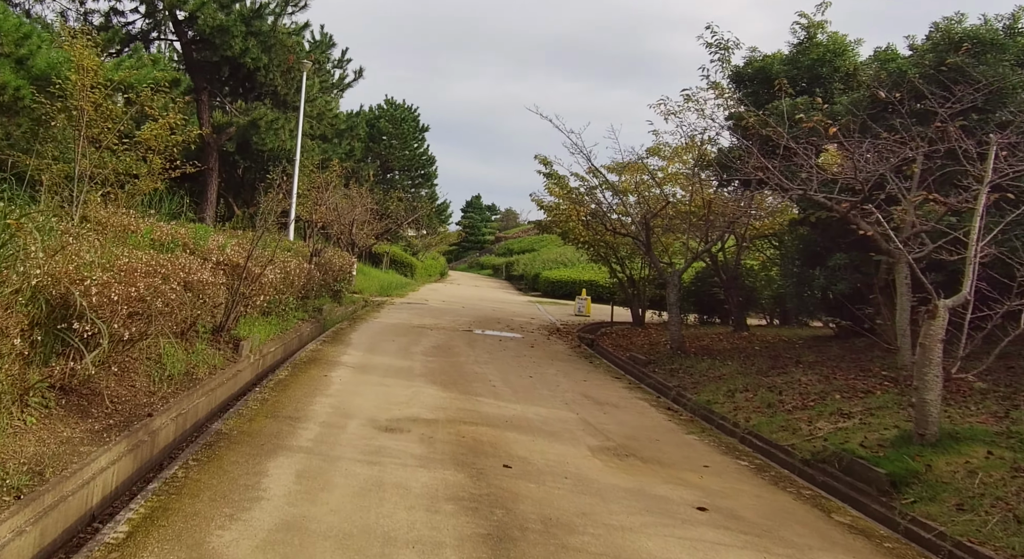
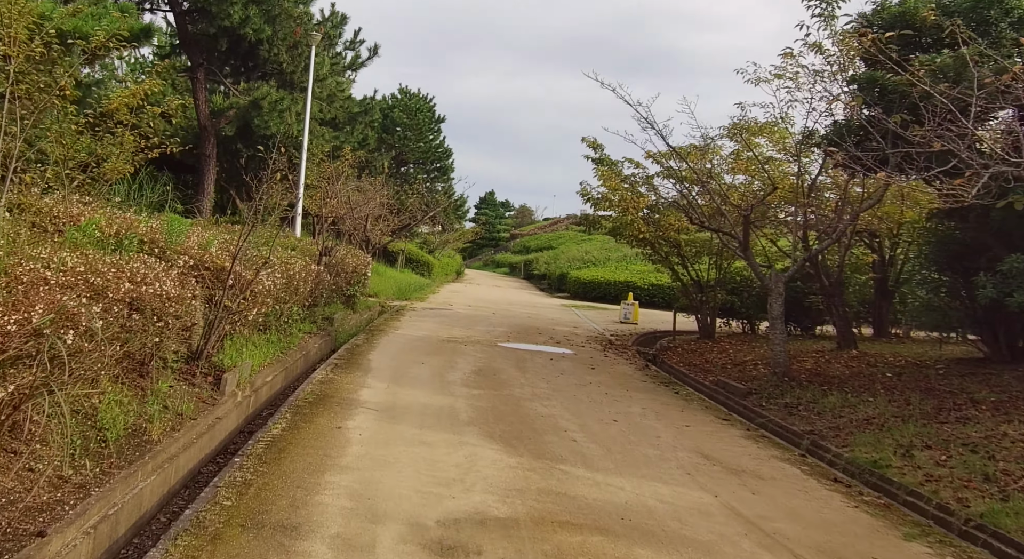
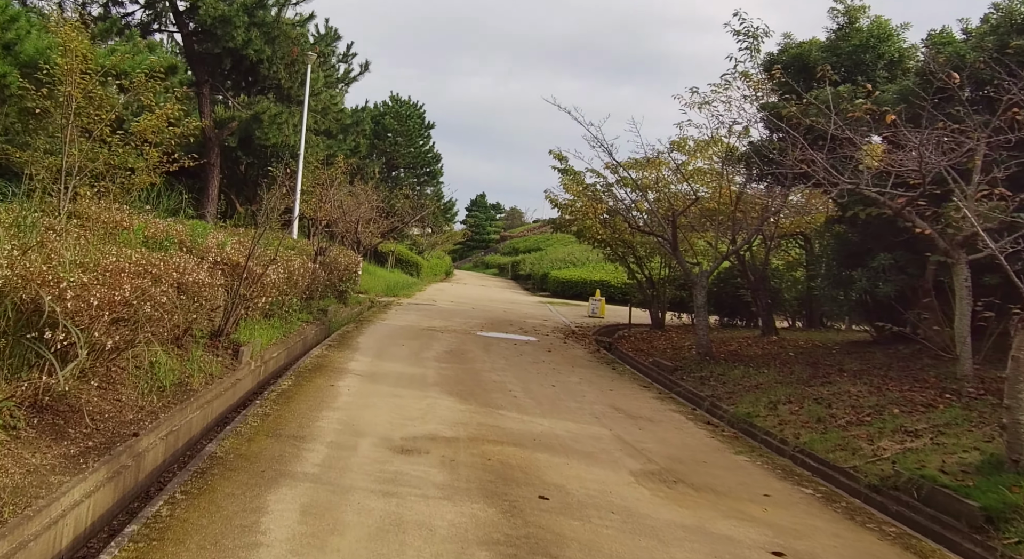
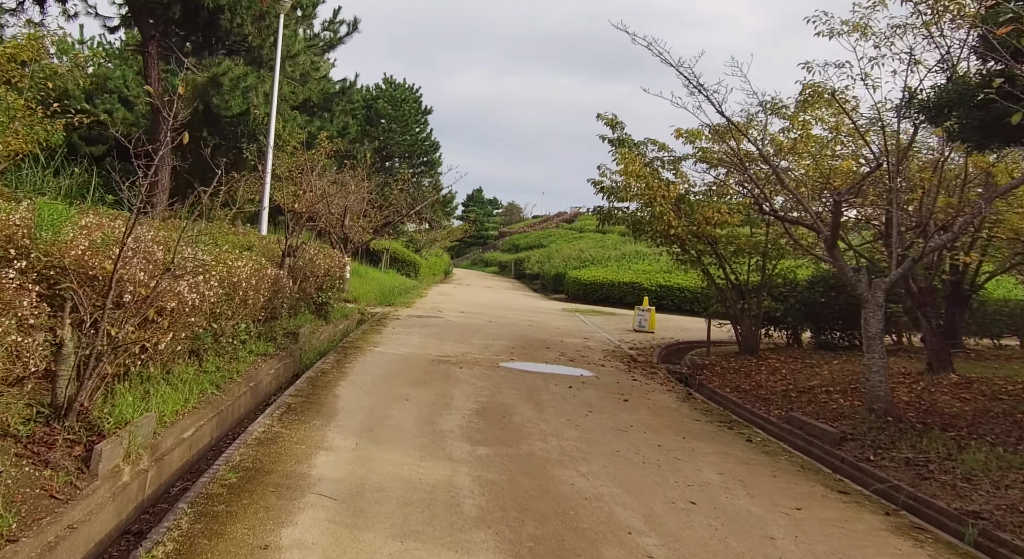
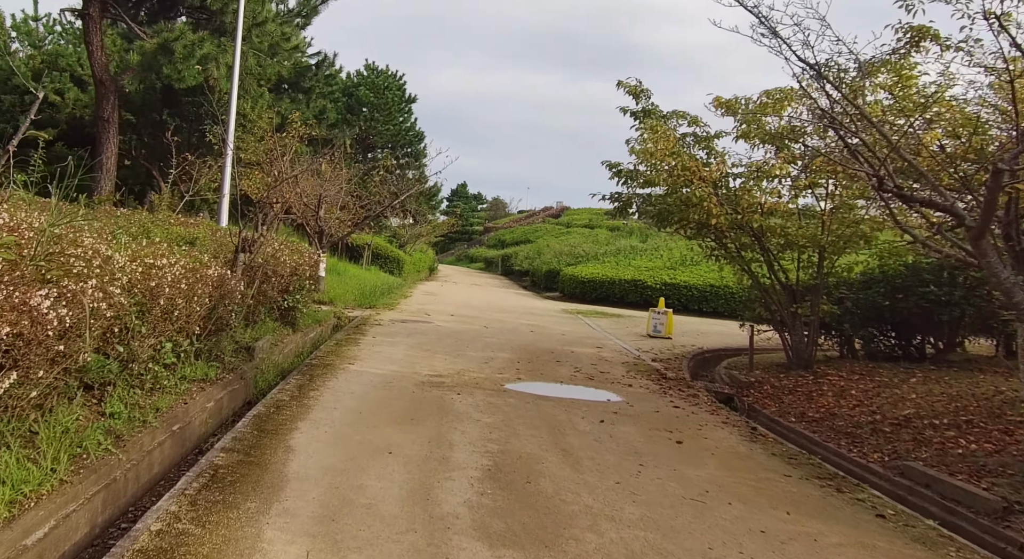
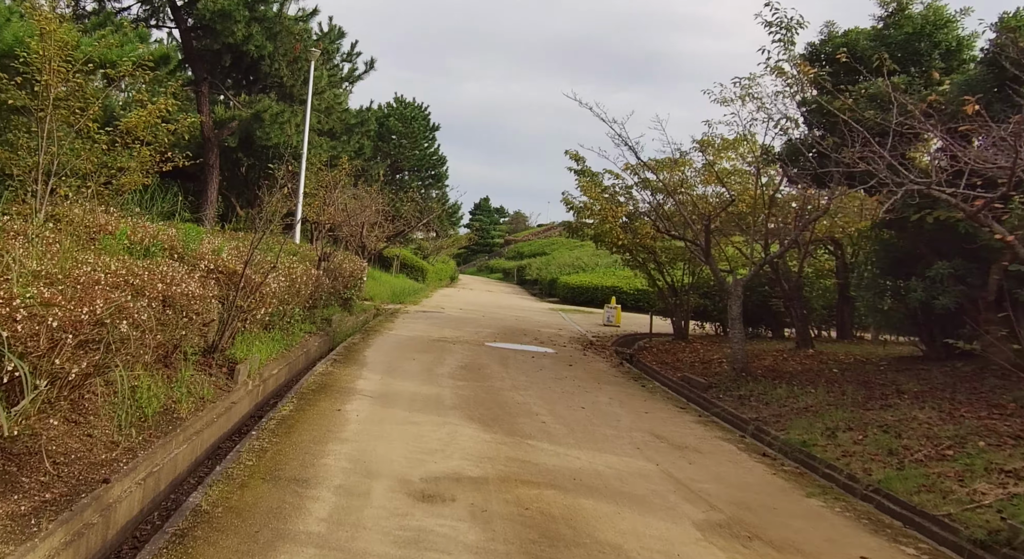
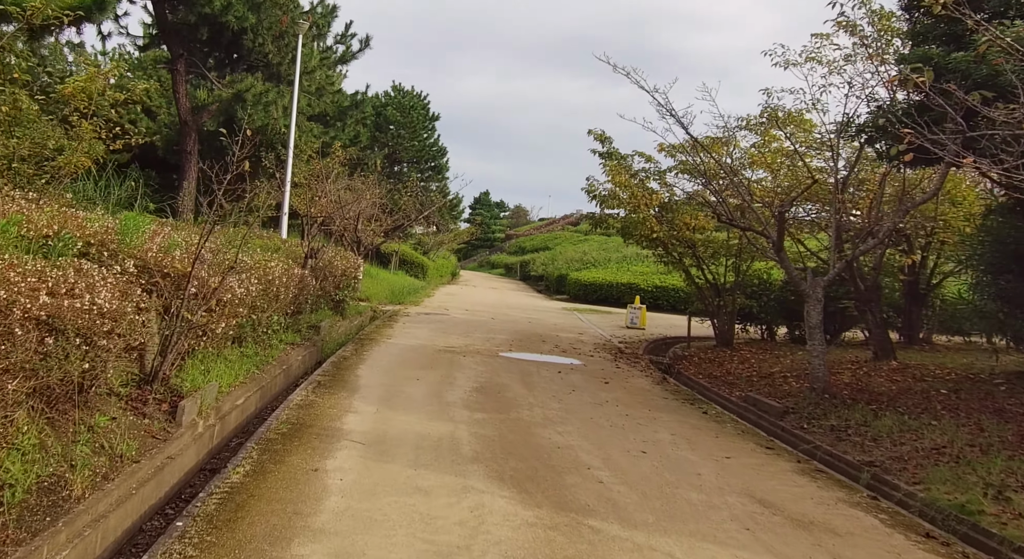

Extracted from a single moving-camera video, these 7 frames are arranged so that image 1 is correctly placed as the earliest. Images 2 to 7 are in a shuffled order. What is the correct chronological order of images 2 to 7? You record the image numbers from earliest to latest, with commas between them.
3, 6, 2, 7, 4, 5
